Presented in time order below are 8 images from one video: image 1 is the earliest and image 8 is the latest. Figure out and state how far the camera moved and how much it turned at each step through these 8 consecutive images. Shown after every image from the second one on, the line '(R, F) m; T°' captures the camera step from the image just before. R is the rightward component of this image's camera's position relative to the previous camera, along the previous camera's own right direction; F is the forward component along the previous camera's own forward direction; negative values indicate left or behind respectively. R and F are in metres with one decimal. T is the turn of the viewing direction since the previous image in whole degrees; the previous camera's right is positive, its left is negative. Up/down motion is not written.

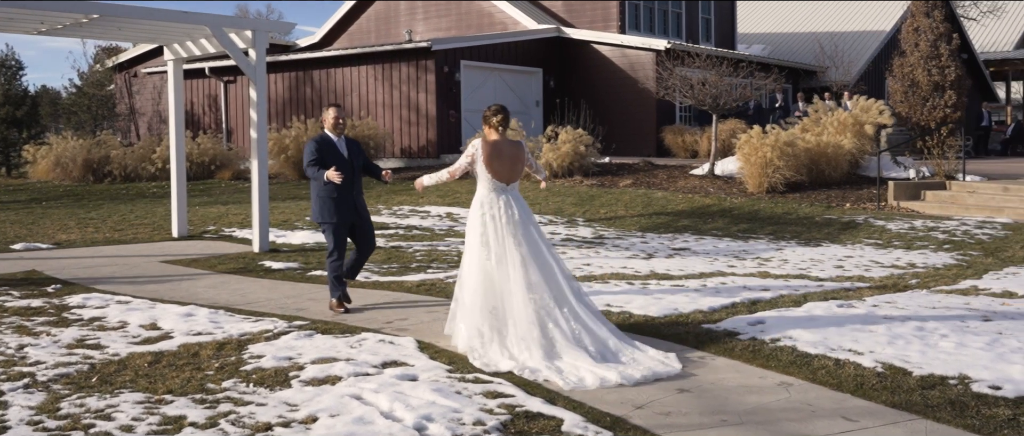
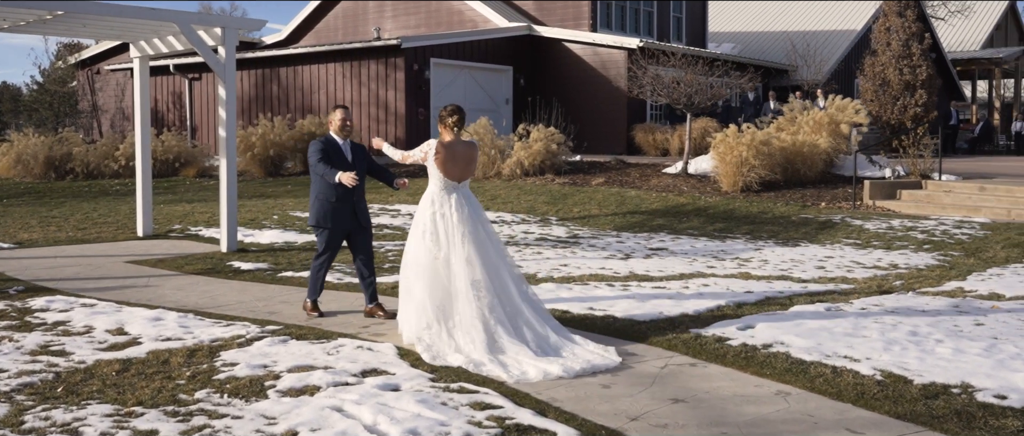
(-0.1, +0.2) m; +2°
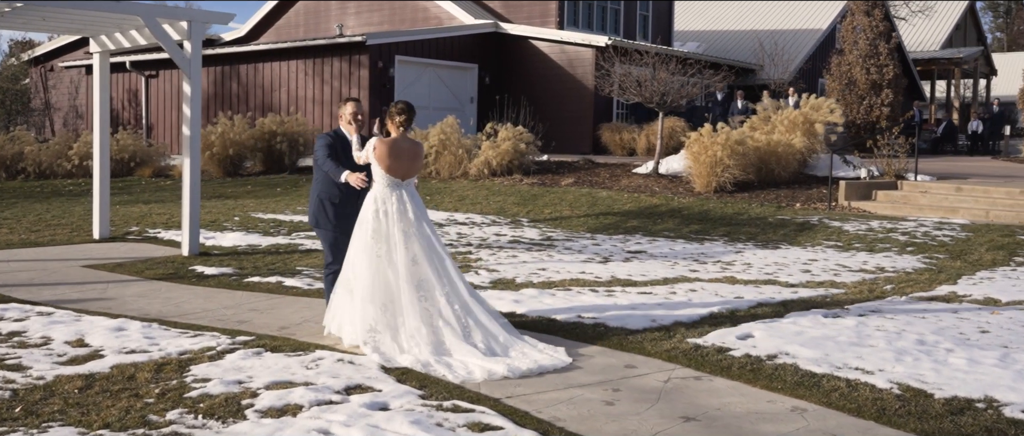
(-0.2, +0.4) m; +2°
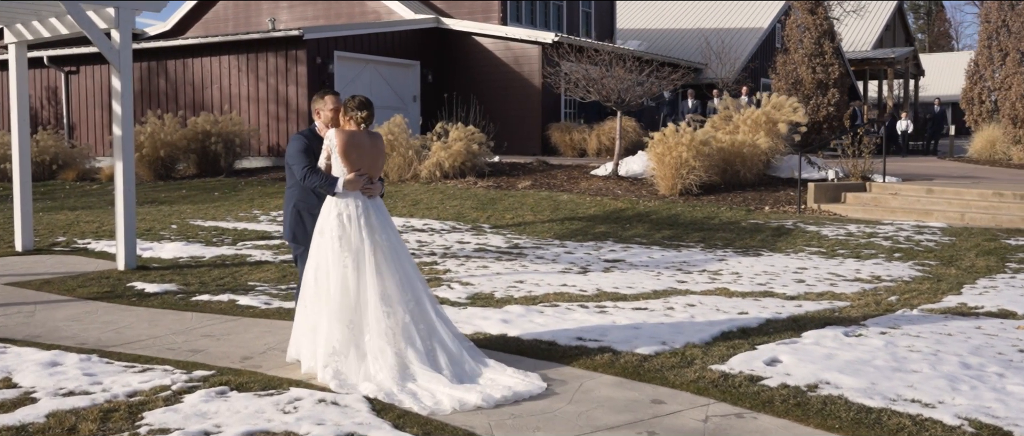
(-0.4, +0.8) m; +4°
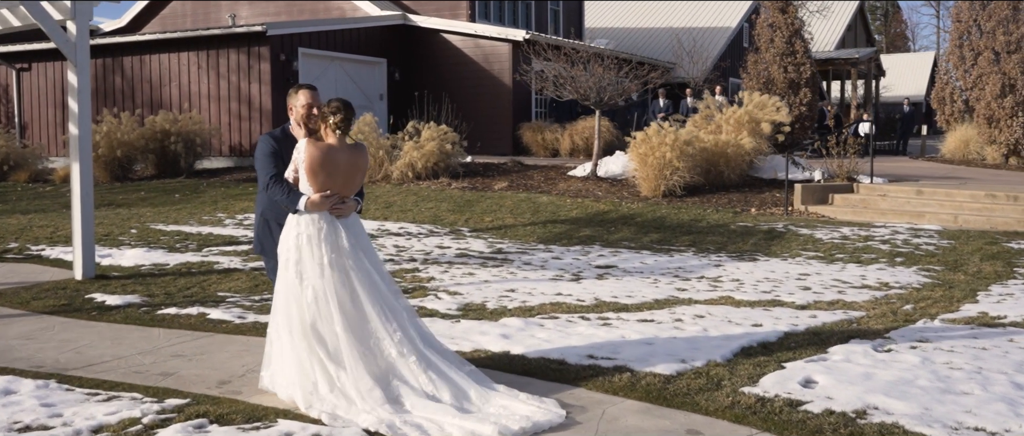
(-0.3, +0.6) m; +2°
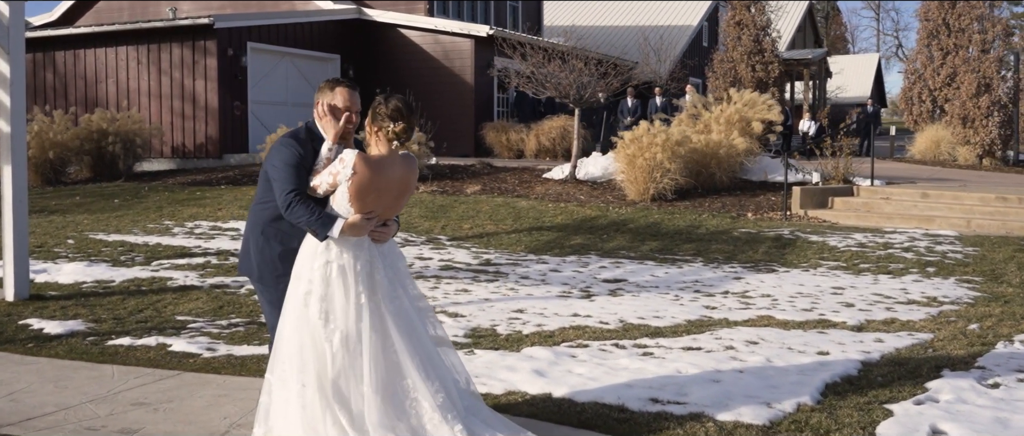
(-0.5, +1.1) m; +4°
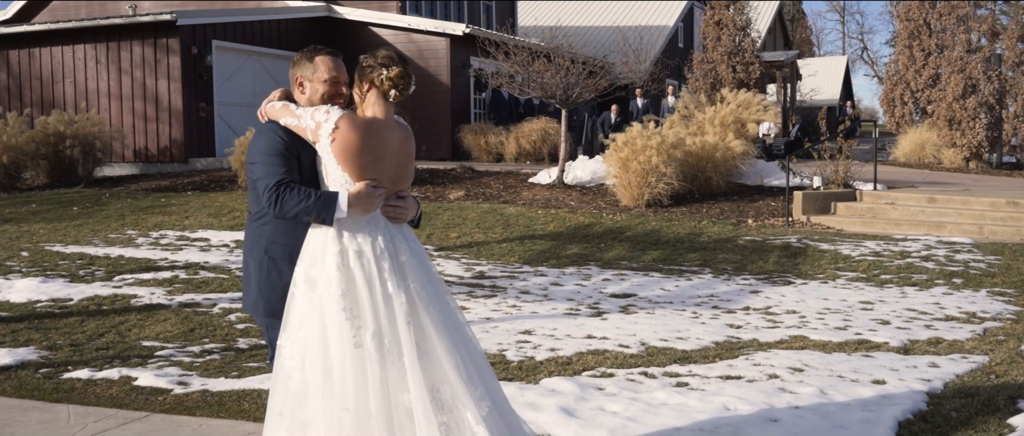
(-0.3, +0.7) m; +2°
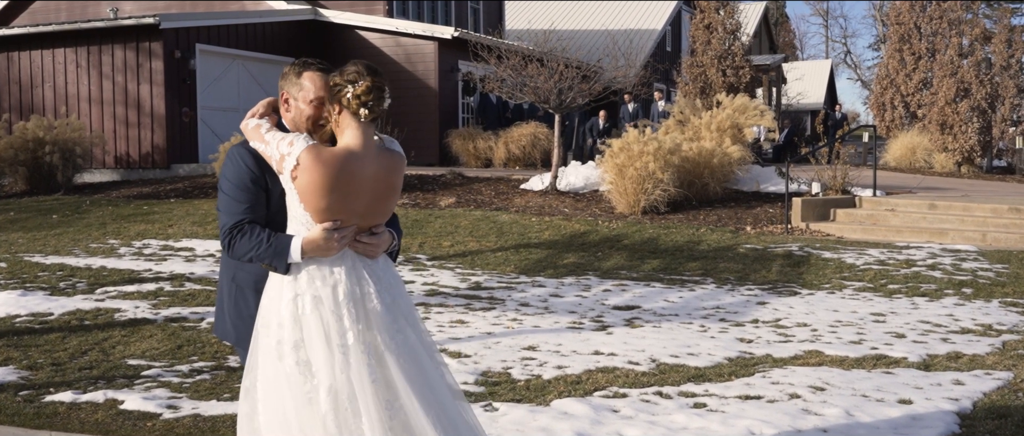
(-0.1, +0.3) m; +1°
